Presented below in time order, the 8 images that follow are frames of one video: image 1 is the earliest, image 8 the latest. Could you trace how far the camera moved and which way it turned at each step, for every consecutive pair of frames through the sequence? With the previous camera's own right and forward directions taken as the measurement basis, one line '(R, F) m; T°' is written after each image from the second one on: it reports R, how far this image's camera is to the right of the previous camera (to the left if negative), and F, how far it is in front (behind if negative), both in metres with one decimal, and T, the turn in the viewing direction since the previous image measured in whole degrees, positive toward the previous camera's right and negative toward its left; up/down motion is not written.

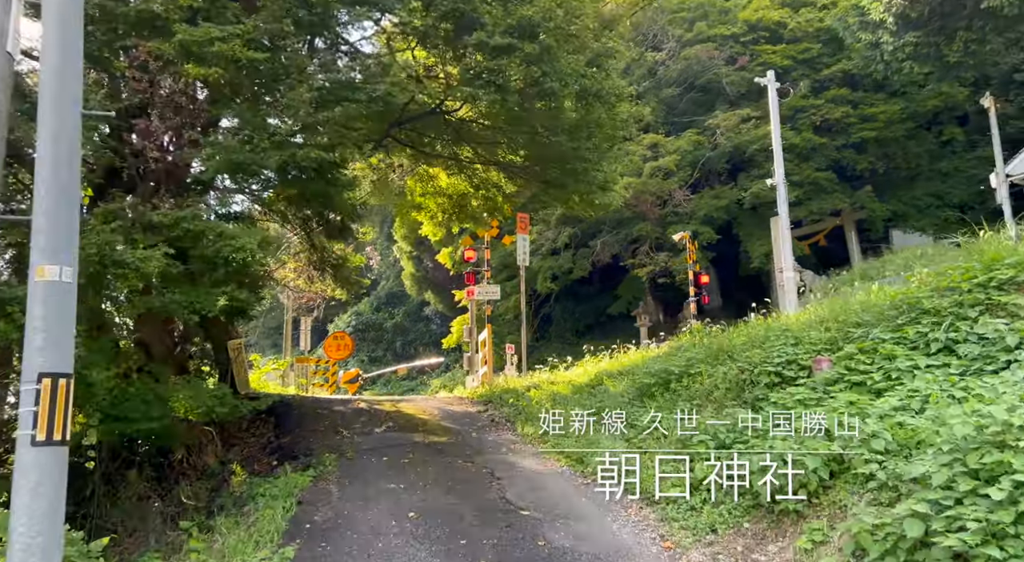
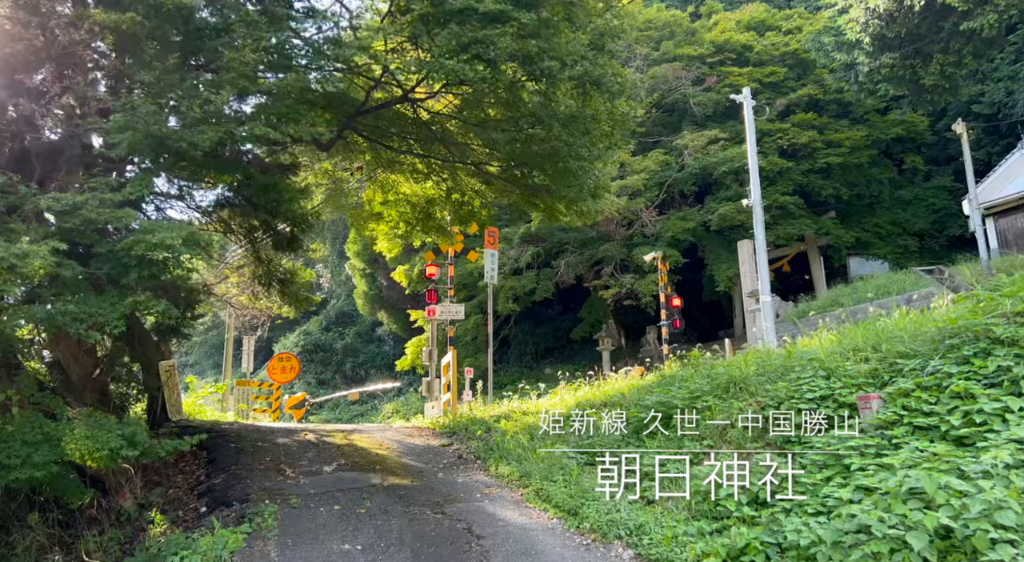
(-0.2, +0.9) m; +4°
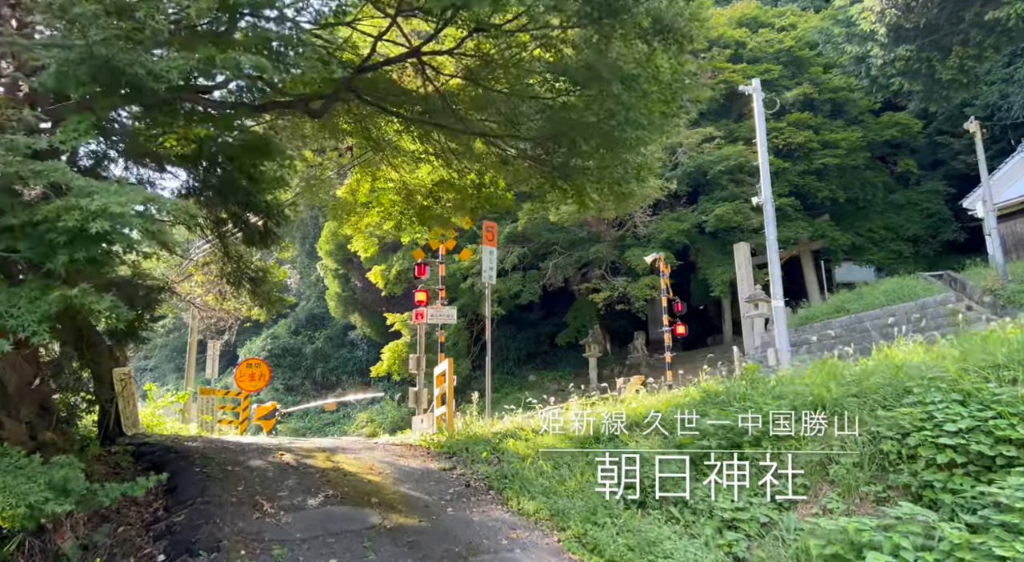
(-0.4, +1.1) m; +3°
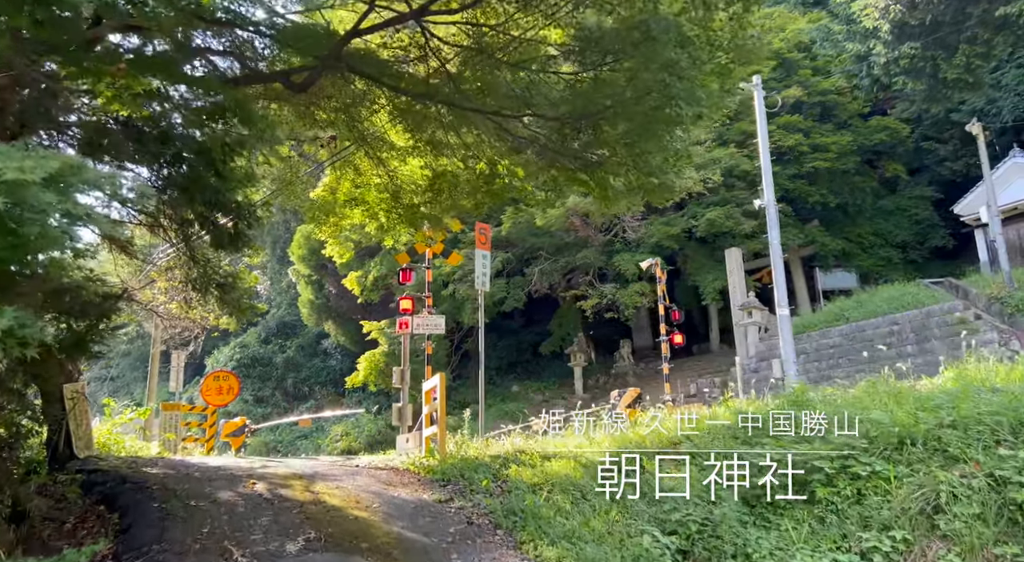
(-0.3, +0.8) m; +2°
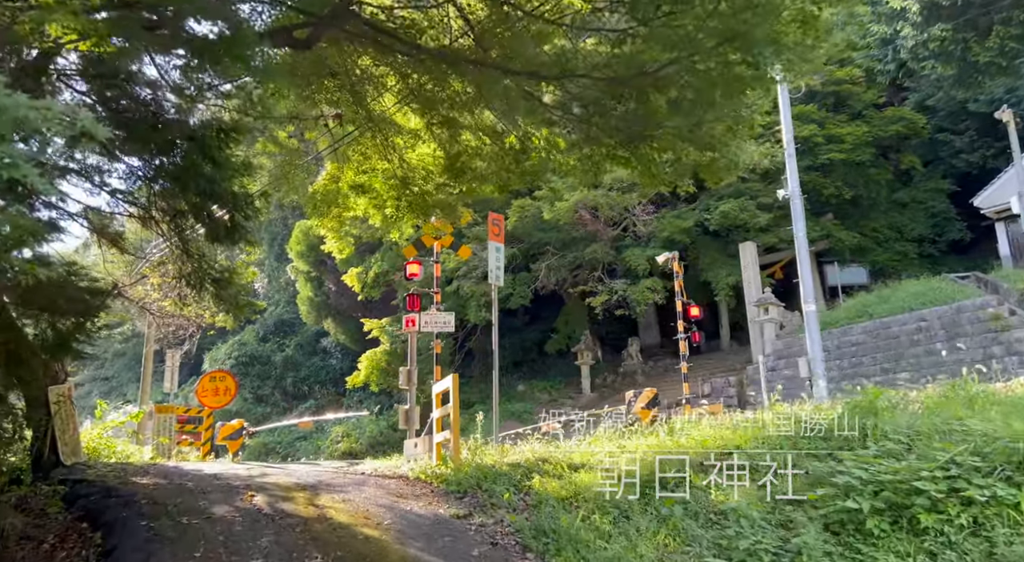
(-0.2, +0.6) m; 0°
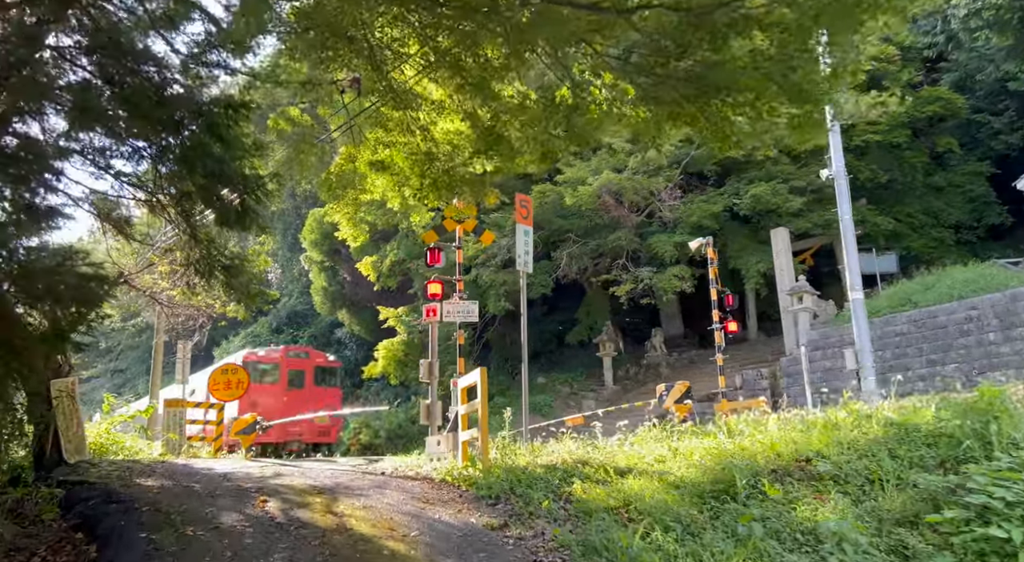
(-0.2, +0.6) m; -1°
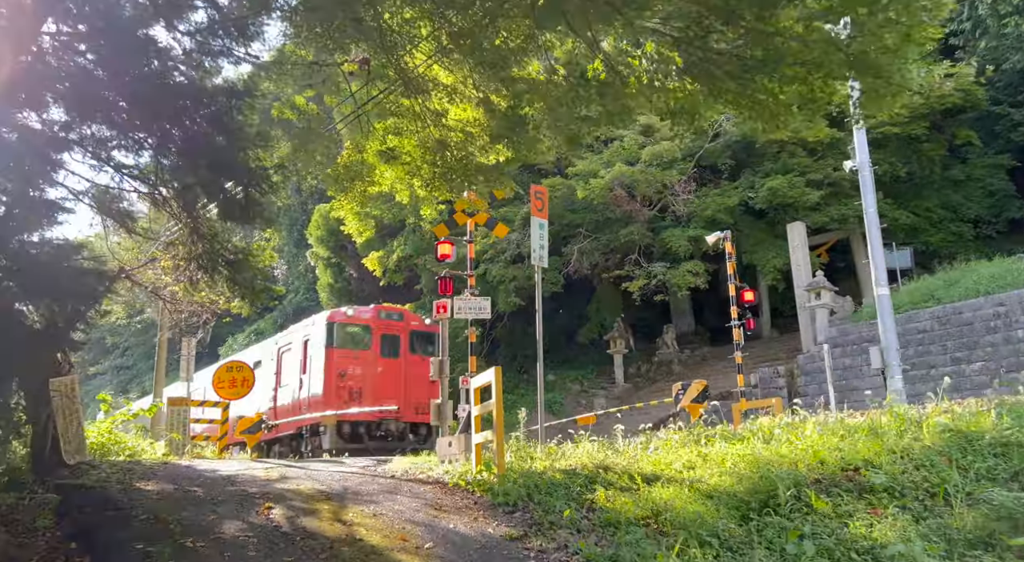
(-0.1, +0.3) m; 0°
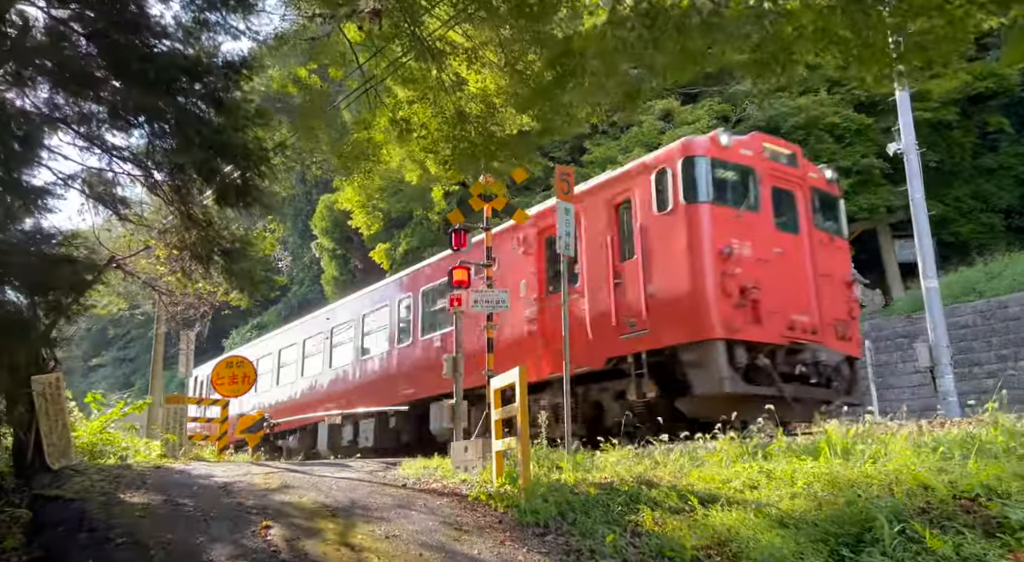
(-0.2, +0.7) m; 0°
